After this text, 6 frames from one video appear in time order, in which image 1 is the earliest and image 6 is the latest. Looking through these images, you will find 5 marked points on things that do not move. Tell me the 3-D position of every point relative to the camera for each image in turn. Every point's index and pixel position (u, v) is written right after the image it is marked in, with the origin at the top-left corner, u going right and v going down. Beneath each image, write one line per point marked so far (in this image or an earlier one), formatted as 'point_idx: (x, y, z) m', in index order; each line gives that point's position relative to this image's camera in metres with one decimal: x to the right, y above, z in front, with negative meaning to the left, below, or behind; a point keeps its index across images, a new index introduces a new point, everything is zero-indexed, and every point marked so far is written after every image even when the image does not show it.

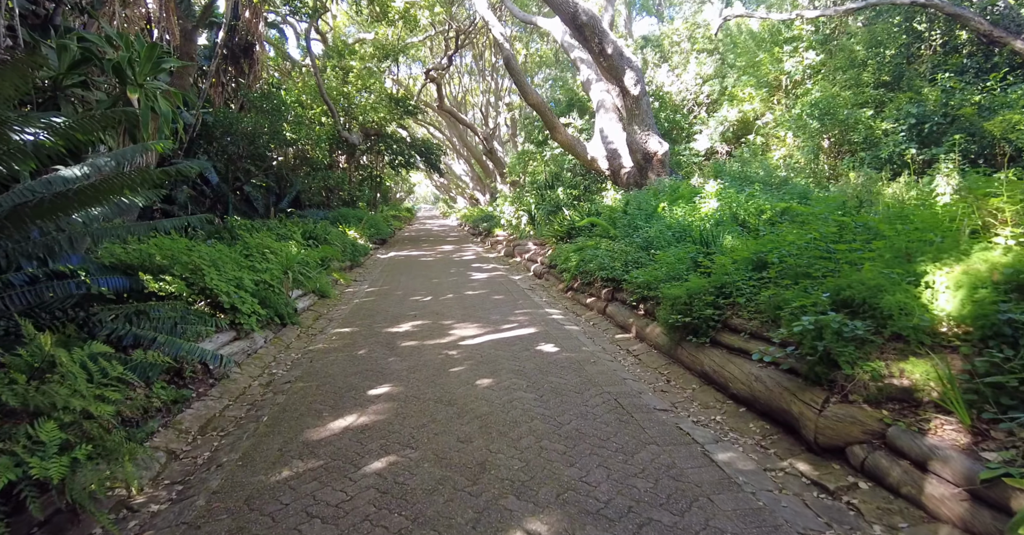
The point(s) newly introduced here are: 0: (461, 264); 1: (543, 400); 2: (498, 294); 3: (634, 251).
0: (-1.3, +0.1, +14.8) m
1: (+0.2, -1.0, +4.1) m
2: (-0.3, -0.4, +9.5) m
3: (+1.7, +0.2, +7.5) m
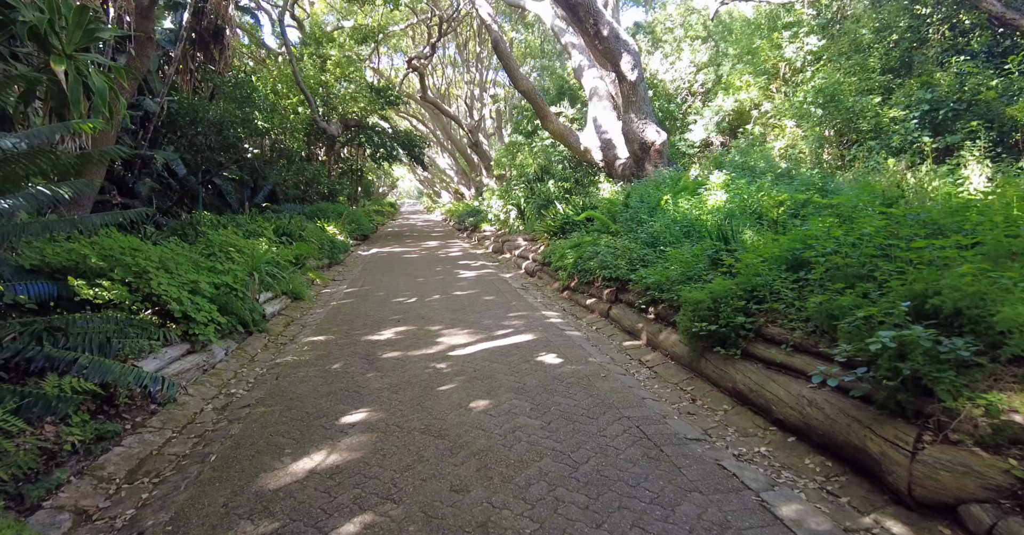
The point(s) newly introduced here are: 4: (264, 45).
0: (-1.6, +0.2, +14.0) m
1: (+0.2, -1.0, +3.4) m
2: (-0.4, -0.4, +8.8) m
3: (+1.6, +0.2, +6.9) m
4: (-8.7, +7.8, +20.0) m
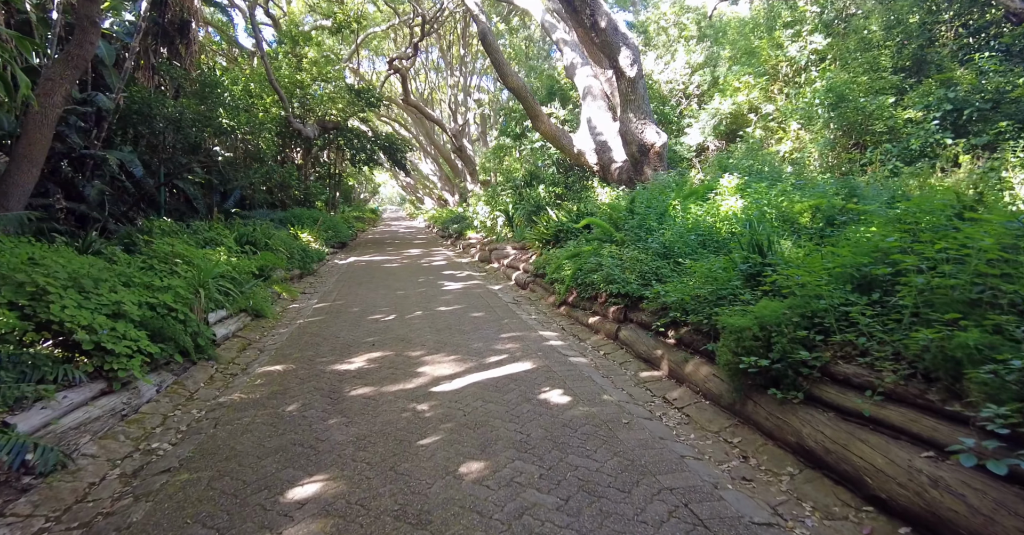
0: (-1.9, -0.1, +13.1) m
1: (+0.3, -1.1, +2.5) m
2: (-0.5, -0.6, +7.9) m
3: (+1.5, +0.1, +6.0) m
4: (-9.1, +7.5, +18.9) m
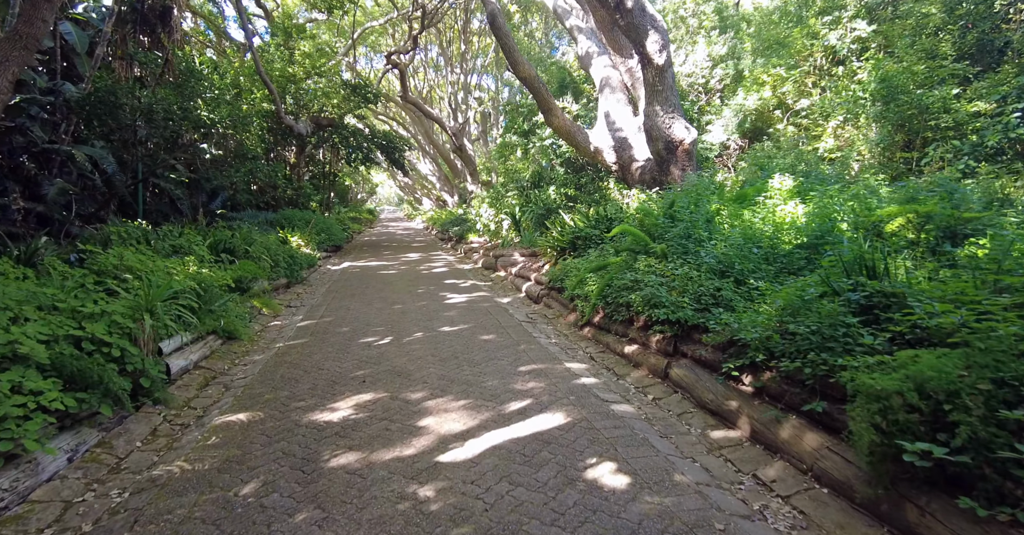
0: (-1.7, -0.2, +12.0) m
1: (+0.5, -1.3, +1.4) m
2: (-0.4, -0.8, +6.8) m
3: (+1.7, -0.1, +4.9) m
4: (-9.0, +7.3, +17.8) m
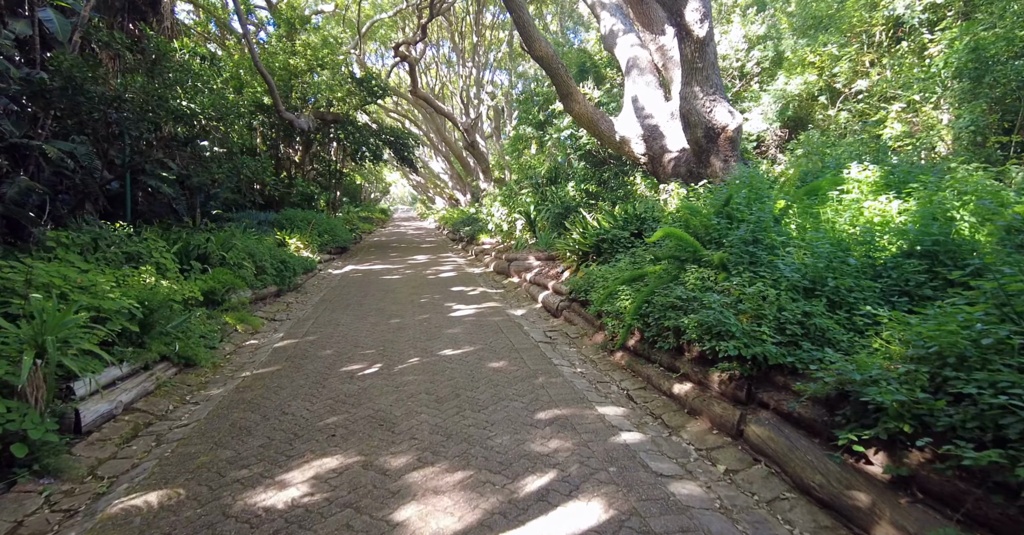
0: (-1.4, -0.3, +10.8) m
1: (+0.5, -1.4, +0.2) m
2: (-0.2, -0.9, +5.6) m
3: (+1.8, -0.2, +3.7) m
4: (-8.5, +7.2, +16.8) m
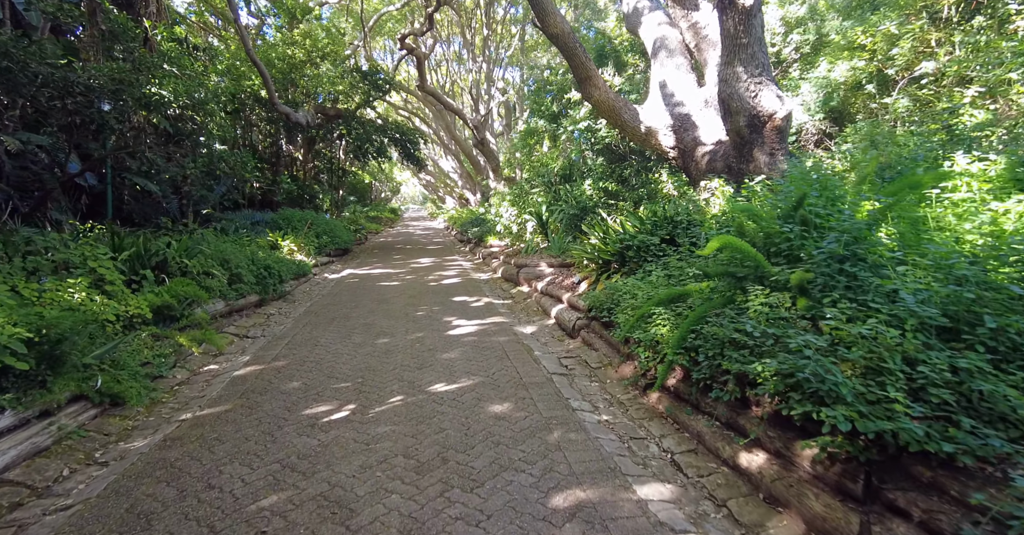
0: (-1.3, -0.5, +9.7) m
1: (+0.4, -1.5, -0.9) m
2: (-0.1, -1.0, +4.5) m
3: (+1.8, -0.4, +2.5) m
4: (-8.2, +7.2, +15.8) m
